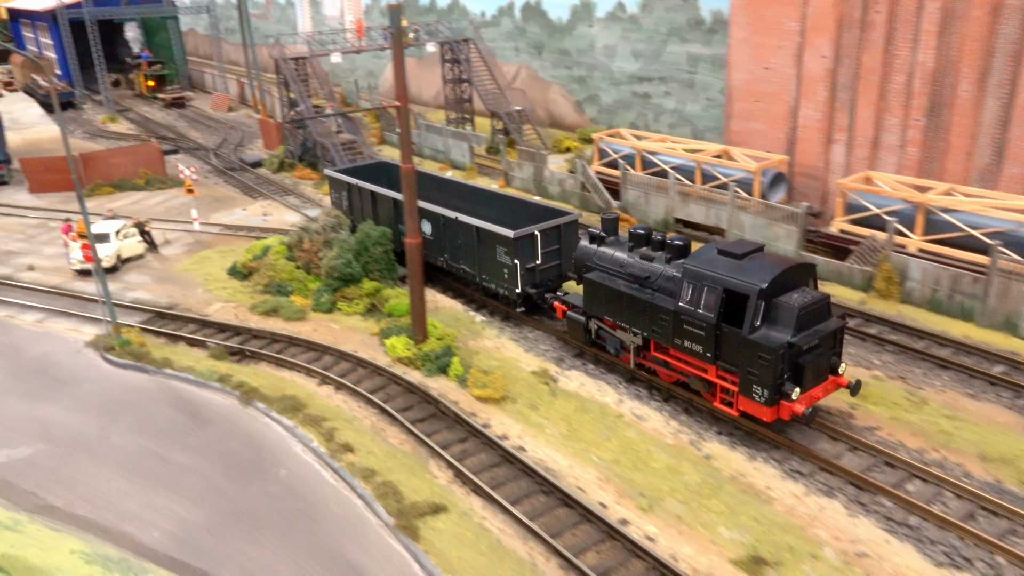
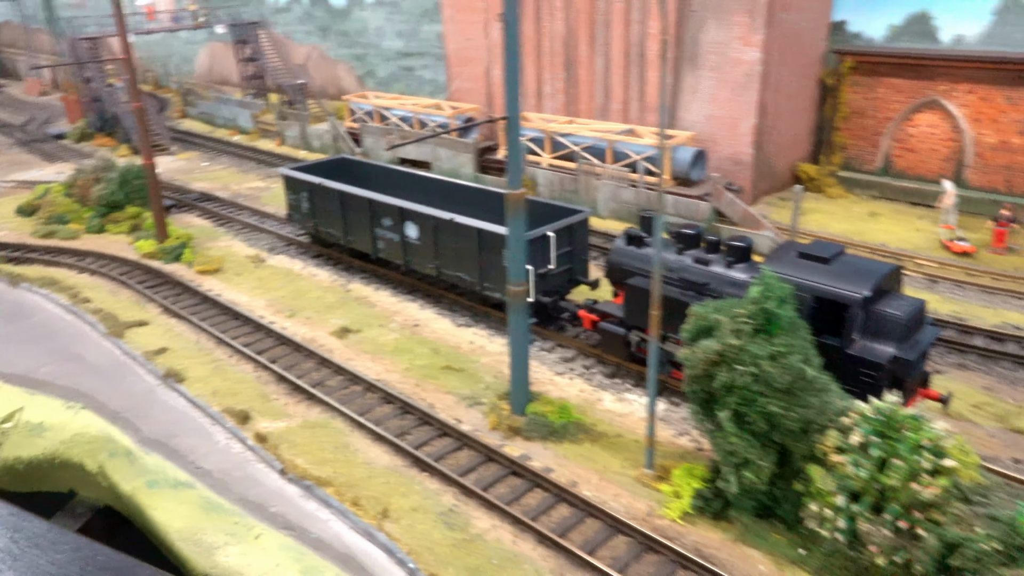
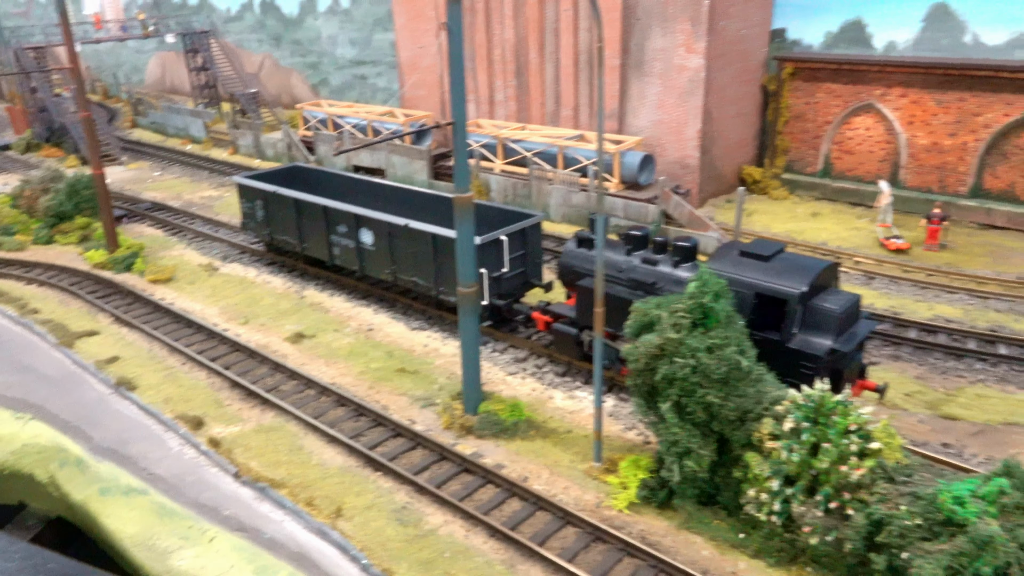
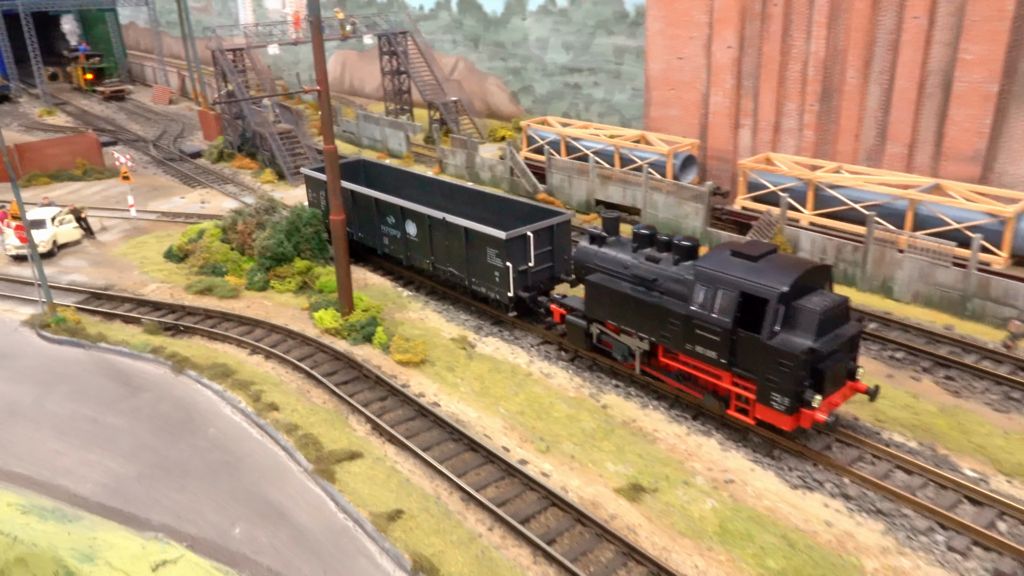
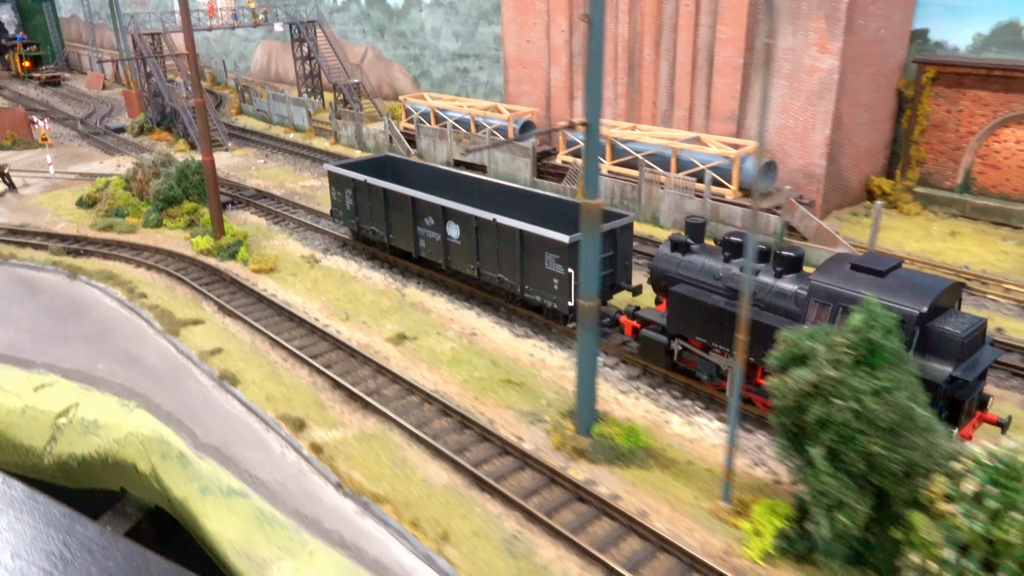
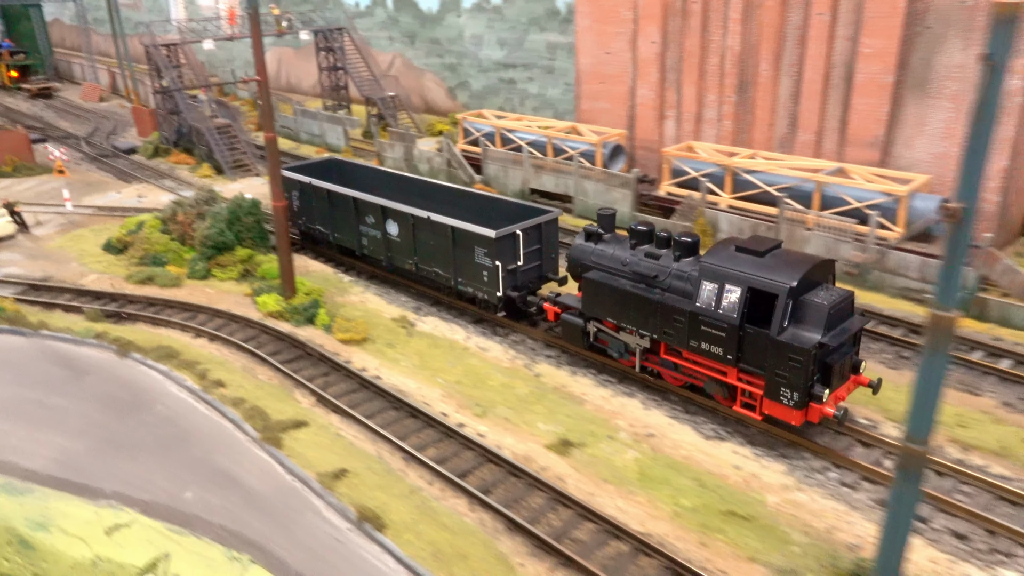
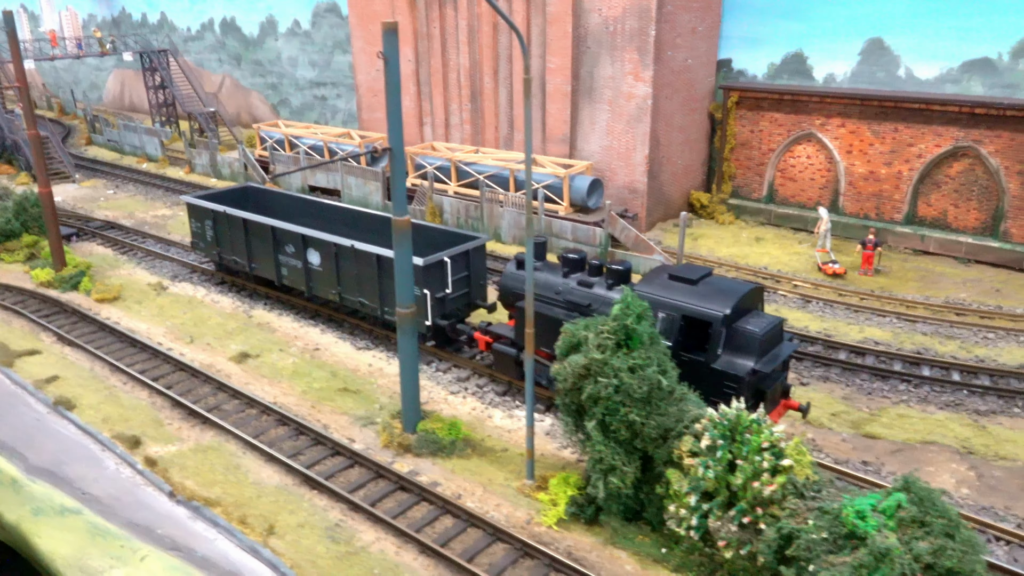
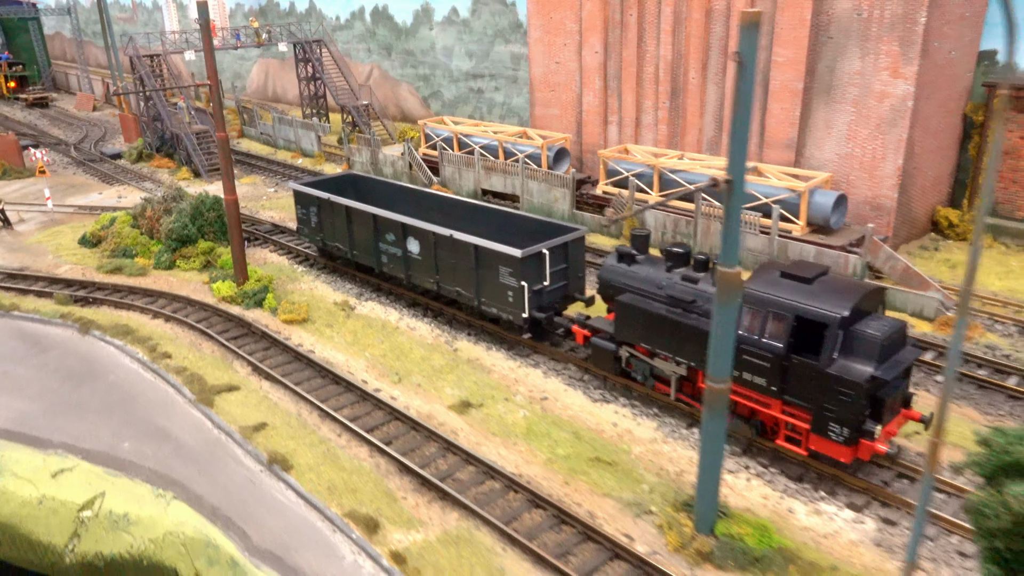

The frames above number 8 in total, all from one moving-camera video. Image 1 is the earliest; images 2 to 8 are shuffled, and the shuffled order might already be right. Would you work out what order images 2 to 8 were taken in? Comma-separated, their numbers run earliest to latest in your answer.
4, 6, 8, 5, 2, 3, 7
